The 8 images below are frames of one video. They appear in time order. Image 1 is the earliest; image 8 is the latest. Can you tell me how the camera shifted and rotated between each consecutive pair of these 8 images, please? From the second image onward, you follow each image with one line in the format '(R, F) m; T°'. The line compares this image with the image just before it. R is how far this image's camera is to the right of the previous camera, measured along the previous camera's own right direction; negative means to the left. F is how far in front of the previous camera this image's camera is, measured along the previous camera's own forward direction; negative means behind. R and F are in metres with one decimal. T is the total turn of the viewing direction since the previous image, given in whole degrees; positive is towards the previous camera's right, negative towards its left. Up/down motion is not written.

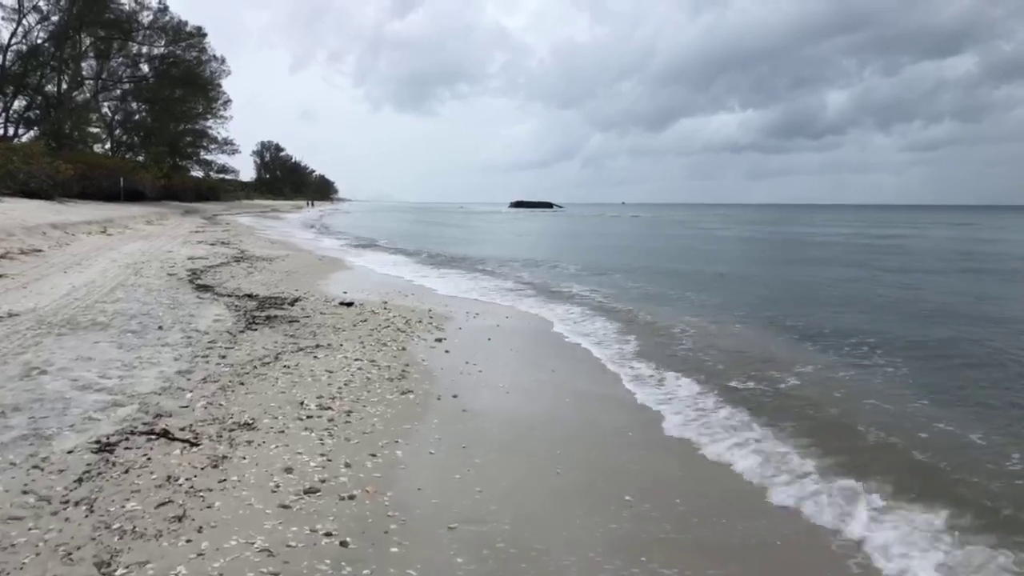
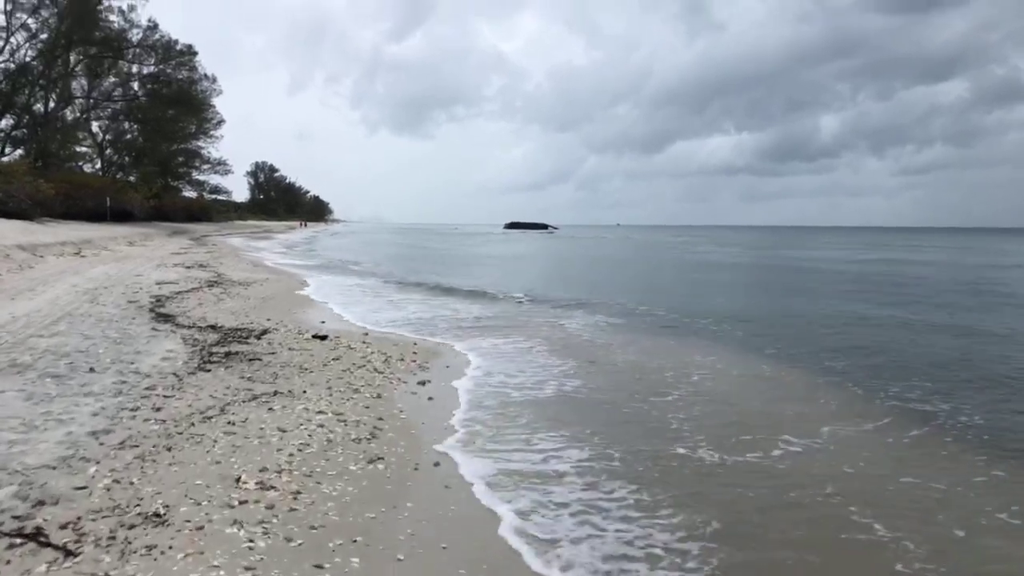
(0.0, +1.2) m; 0°
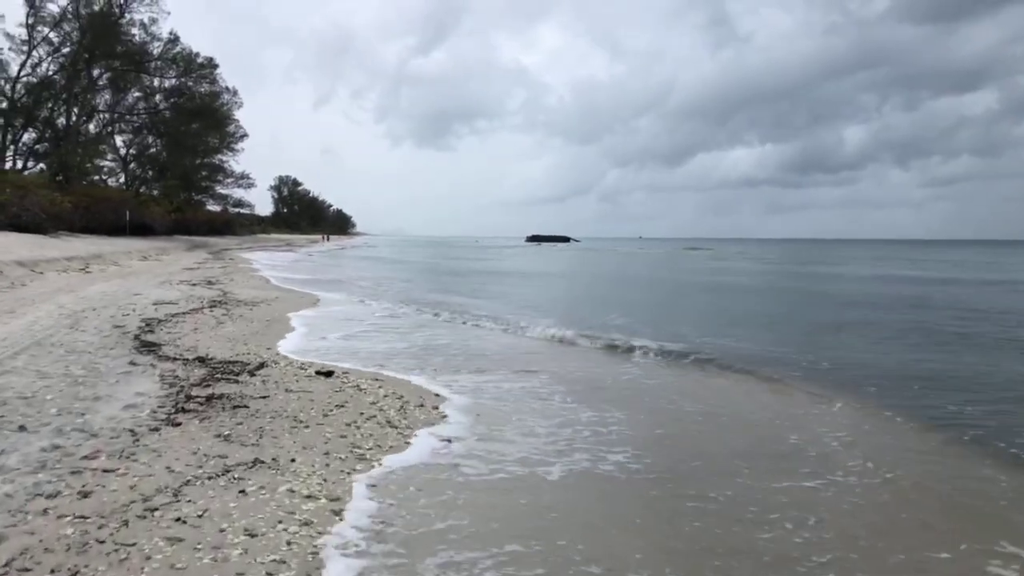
(-0.2, +1.6) m; -2°
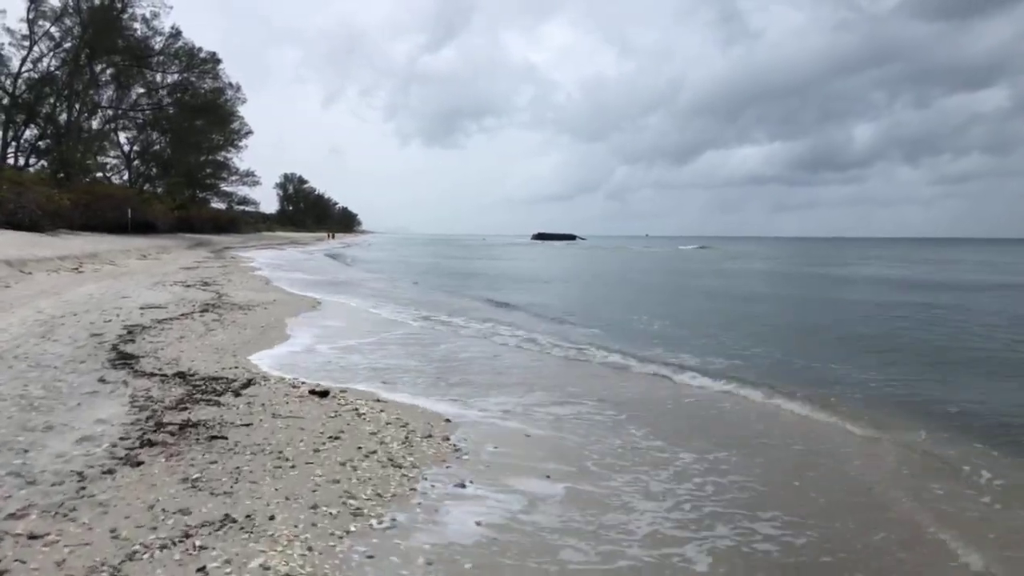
(-0.1, +1.0) m; 0°
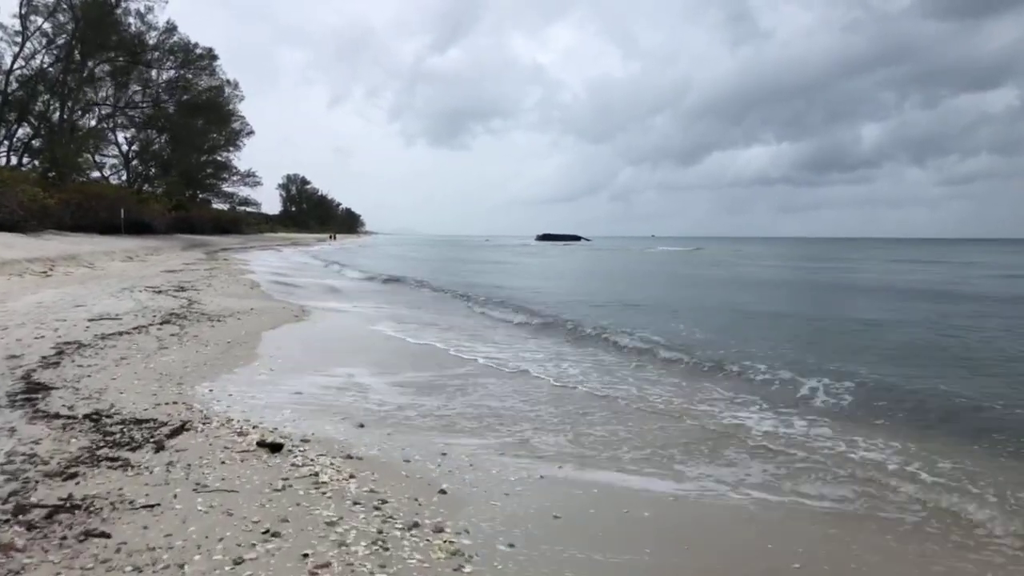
(-0.1, +1.9) m; 0°
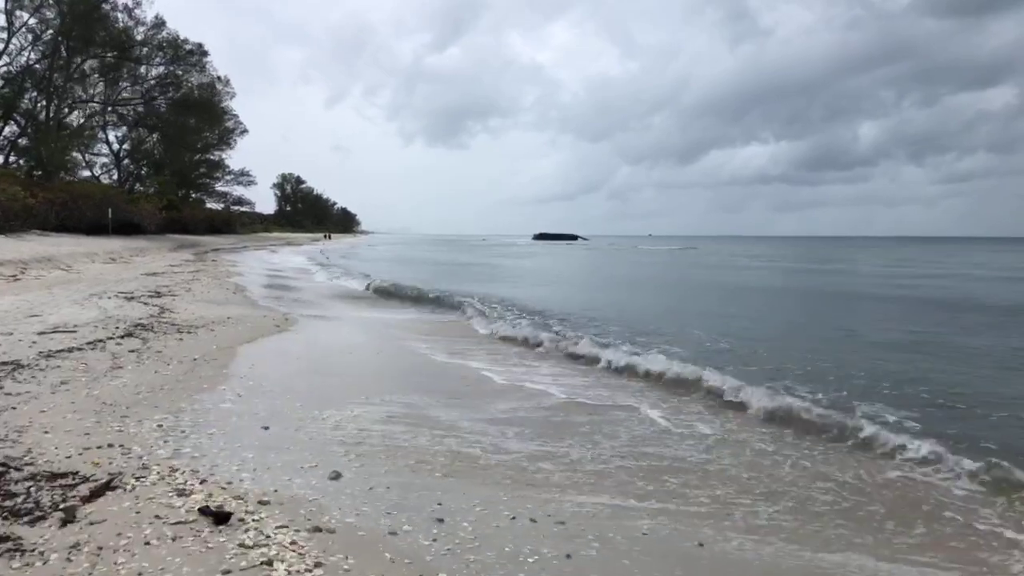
(-0.1, +1.2) m; 0°
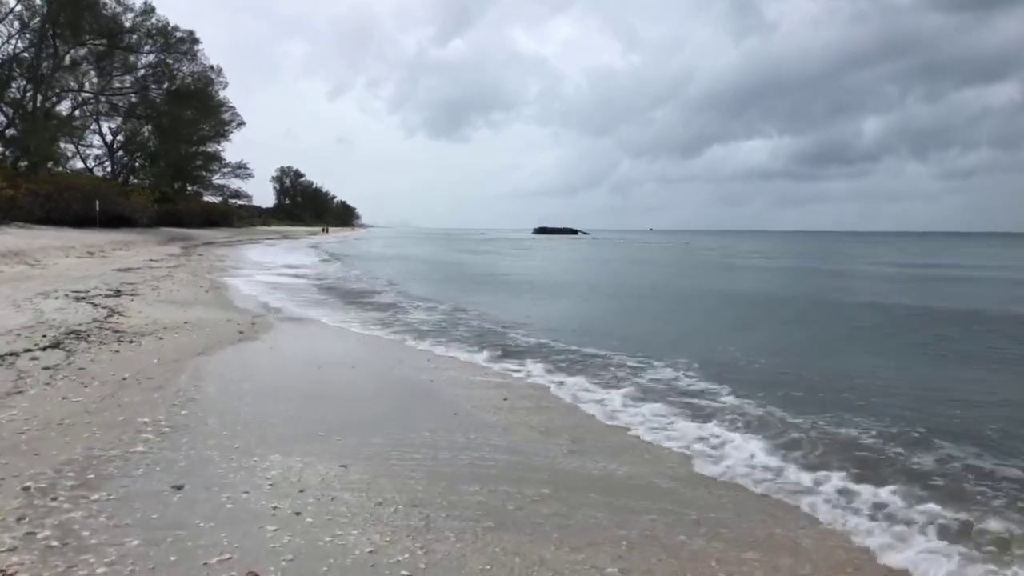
(0.0, +1.7) m; 0°
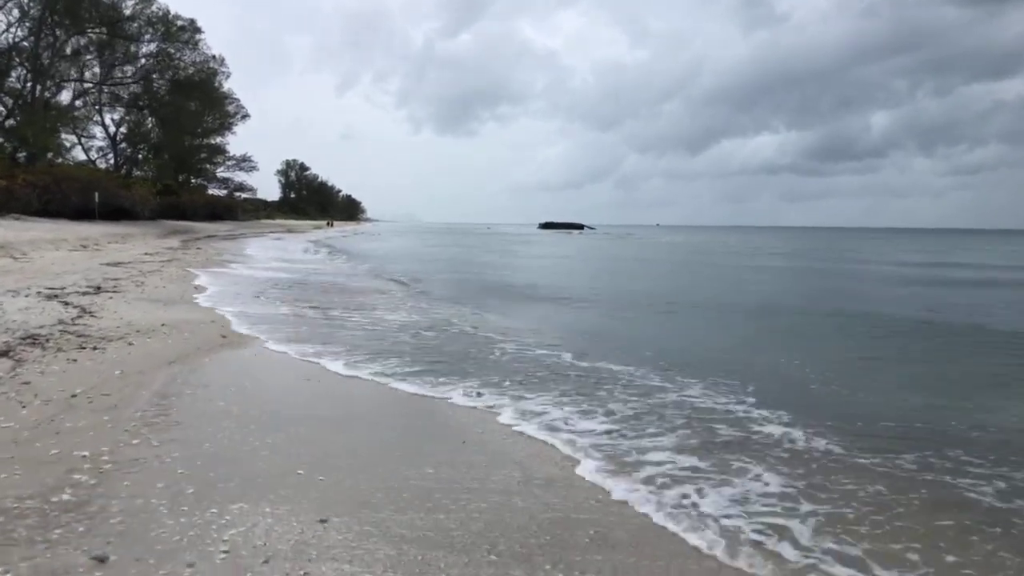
(-0.1, +1.2) m; 0°
